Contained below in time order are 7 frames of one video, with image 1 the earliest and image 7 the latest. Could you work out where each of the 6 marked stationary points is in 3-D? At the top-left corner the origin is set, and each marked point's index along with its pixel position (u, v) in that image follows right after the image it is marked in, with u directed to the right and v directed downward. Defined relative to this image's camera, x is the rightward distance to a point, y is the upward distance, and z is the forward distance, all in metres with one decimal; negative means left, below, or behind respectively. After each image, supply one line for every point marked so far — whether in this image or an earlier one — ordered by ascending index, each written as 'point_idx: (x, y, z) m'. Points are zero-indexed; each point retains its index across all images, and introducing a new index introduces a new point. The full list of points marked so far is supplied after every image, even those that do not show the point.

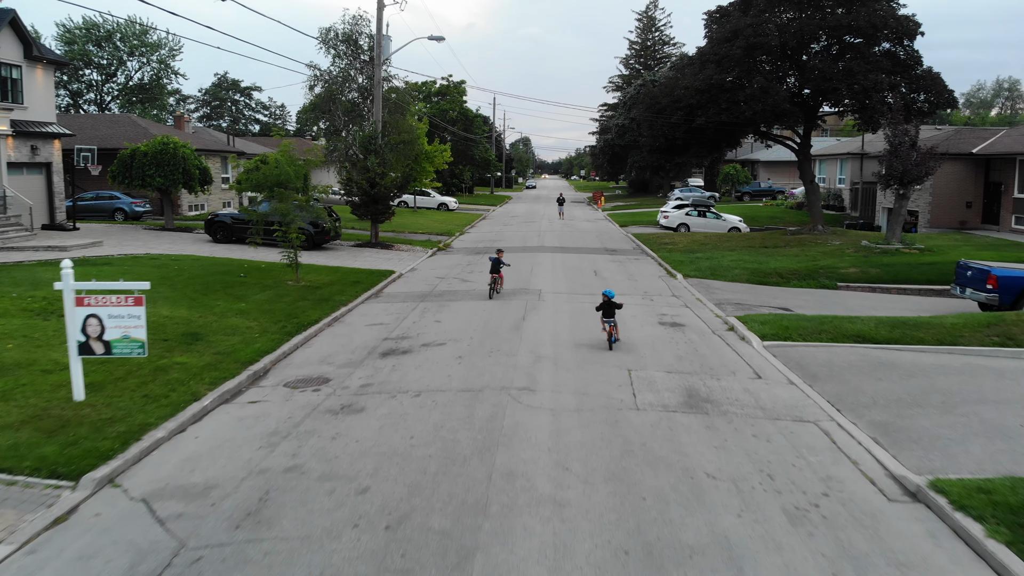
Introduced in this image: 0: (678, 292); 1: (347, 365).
0: (+4.2, -0.1, +17.8) m
1: (-2.6, -1.2, +11.2) m
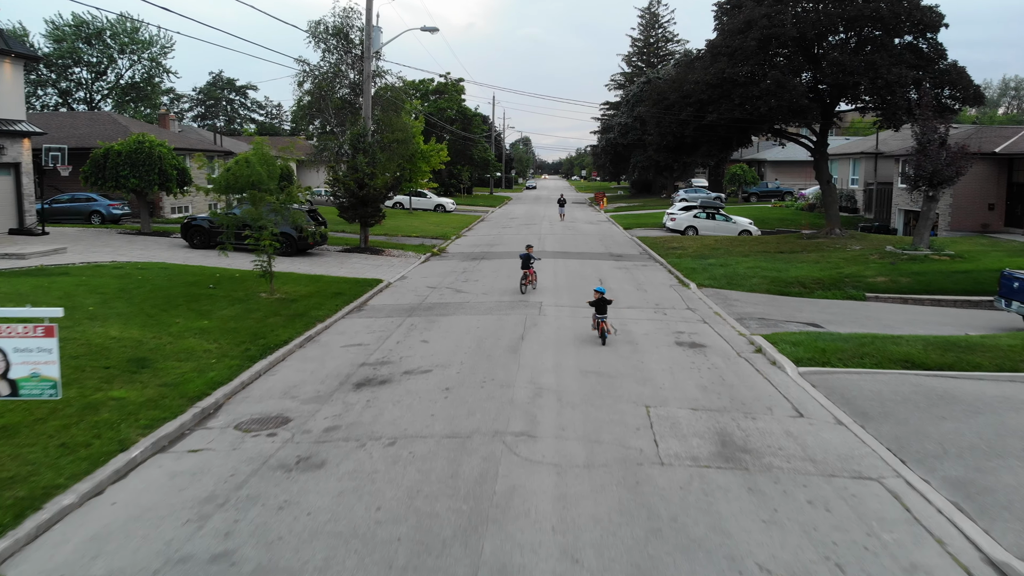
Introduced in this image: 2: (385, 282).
0: (+4.1, -0.4, +16.1) m
1: (-2.6, -1.5, +9.5) m
2: (-3.3, +0.2, +18.8) m
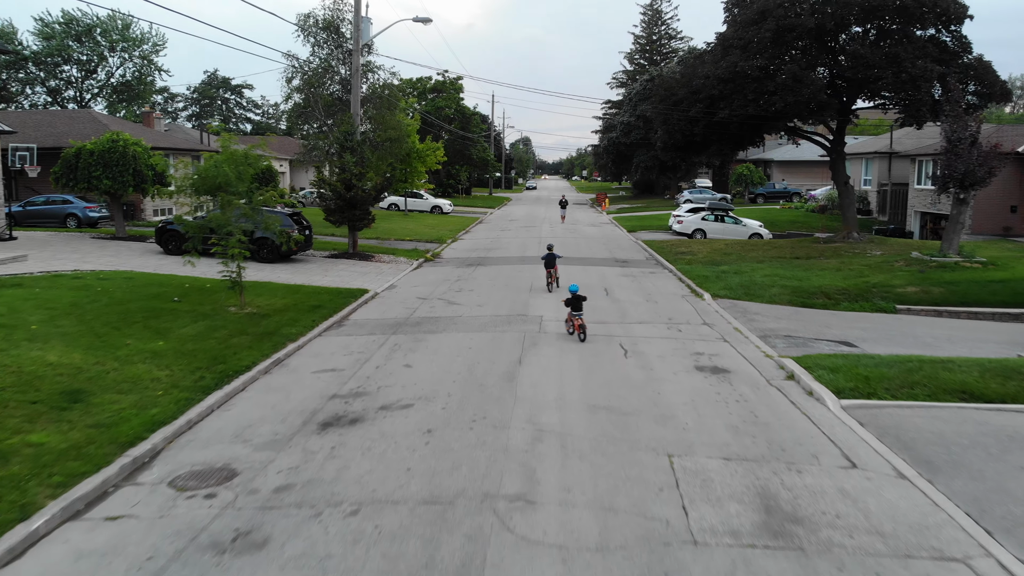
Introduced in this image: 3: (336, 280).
0: (+4.1, -0.6, +14.5) m
1: (-2.7, -1.8, +7.9) m
2: (-3.4, -0.1, +17.3) m
3: (-4.7, +0.2, +18.7) m
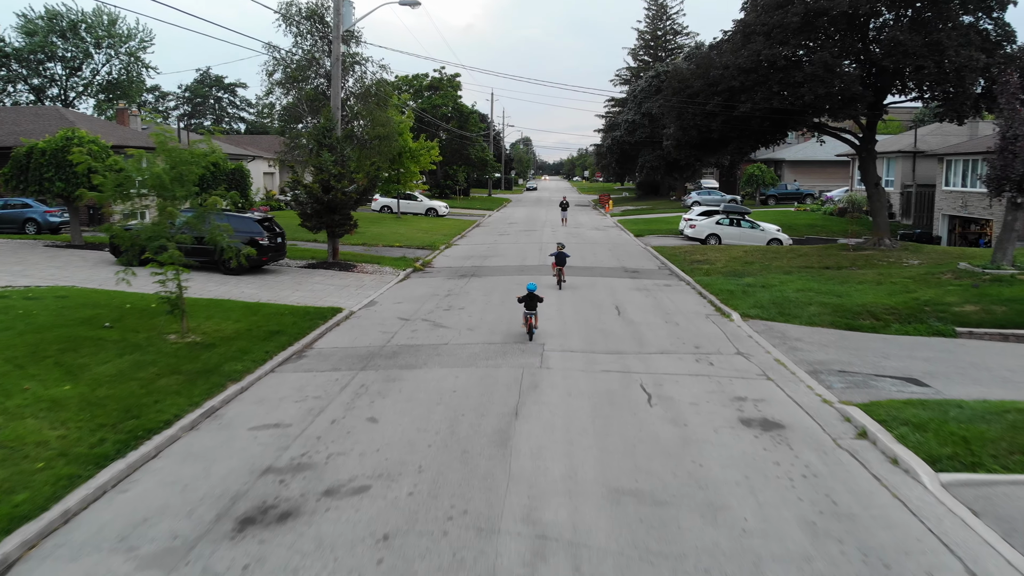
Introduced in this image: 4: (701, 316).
0: (+4.0, -1.0, +12.2) m
1: (-2.8, -2.2, +5.6) m
2: (-3.5, -0.5, +14.9) m
3: (-4.7, -0.2, +16.4) m
4: (+3.9, -0.6, +14.7) m
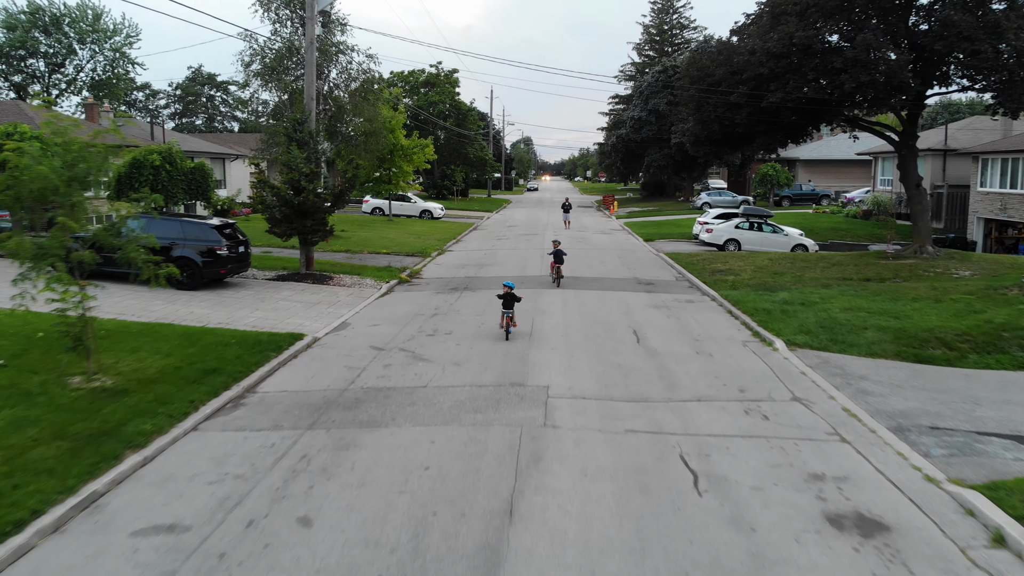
0: (+3.9, -1.4, +9.7) m
1: (-2.8, -2.5, +3.1) m
2: (-3.5, -0.8, +12.4) m
3: (-4.8, -0.6, +13.9) m
4: (+3.8, -1.0, +12.2) m
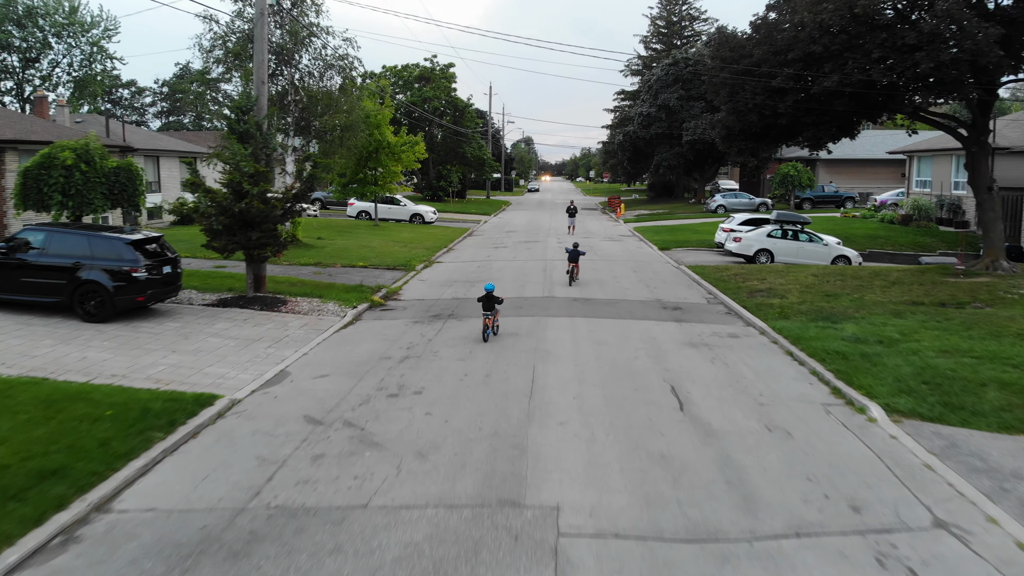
0: (+3.8, -2.0, +6.3) m
1: (-2.9, -3.1, -0.3) m
2: (-3.6, -1.4, +9.1) m
3: (-4.9, -1.1, +10.6) m
4: (+3.7, -1.5, +8.8) m
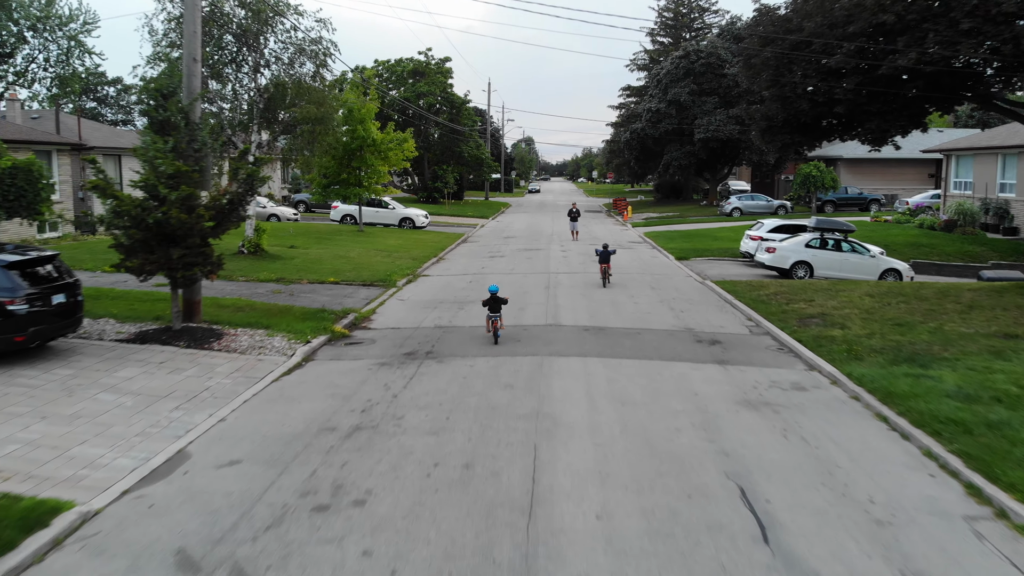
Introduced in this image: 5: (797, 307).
0: (+3.7, -2.4, +3.4) m
1: (-3.0, -3.6, -3.2) m
2: (-3.7, -1.9, +6.1) m
3: (-4.9, -1.6, +7.6) m
4: (+3.7, -2.0, +5.9) m
5: (+5.7, -0.4, +14.2) m
